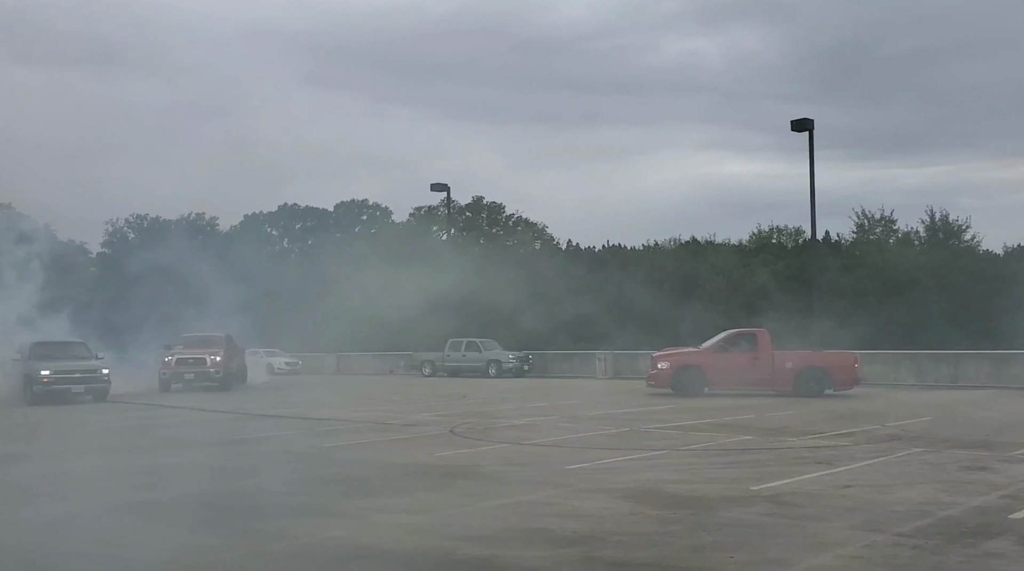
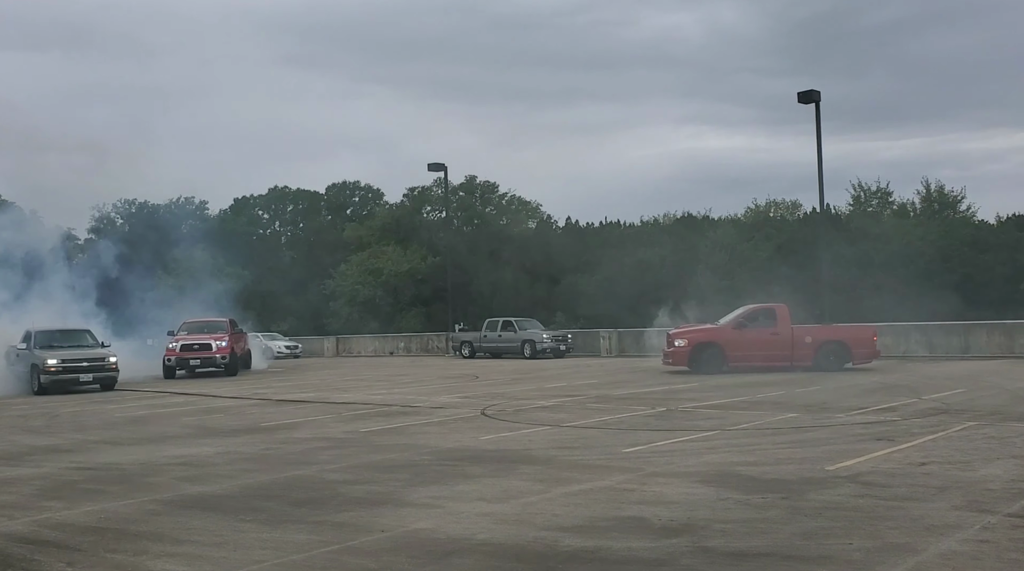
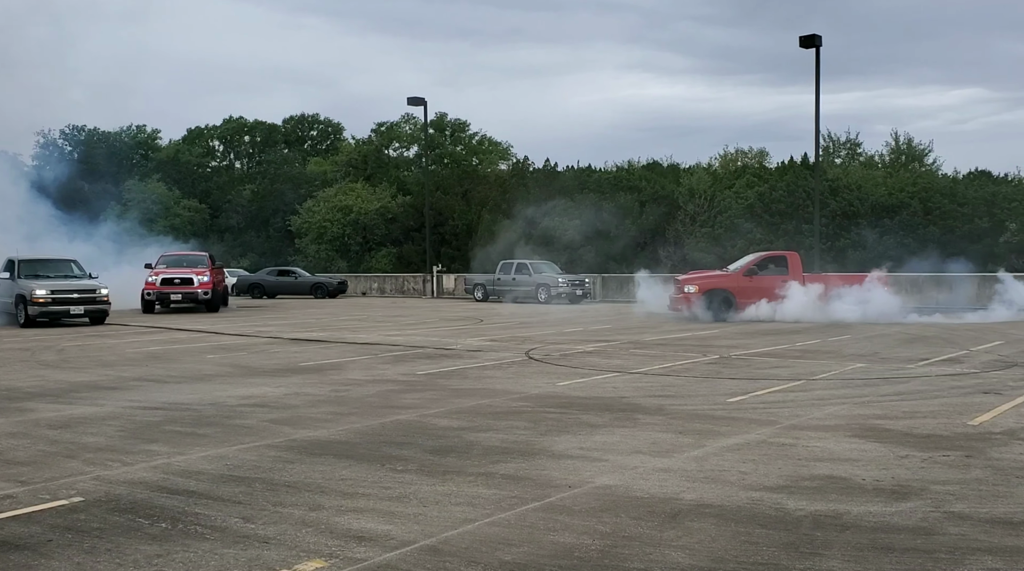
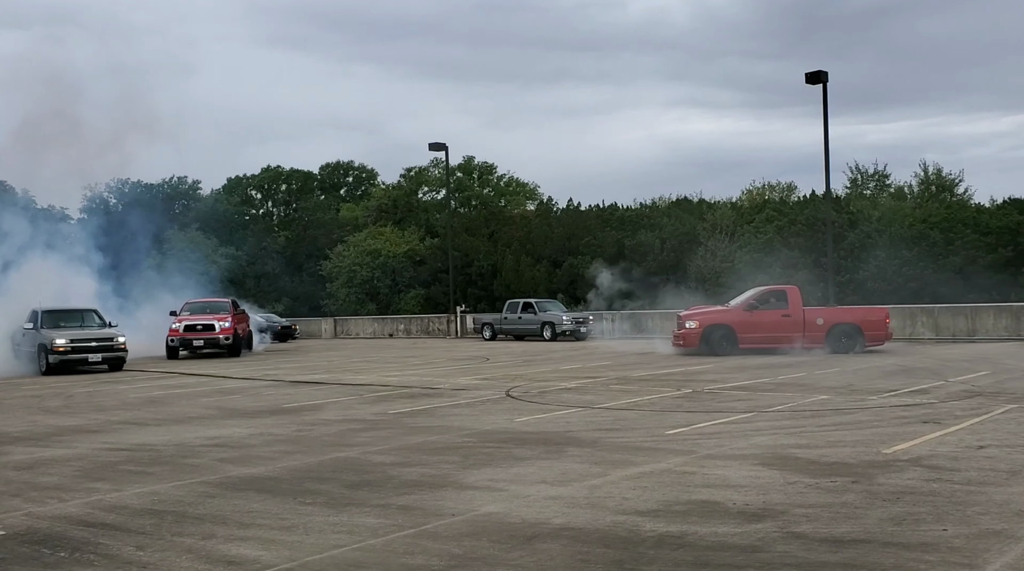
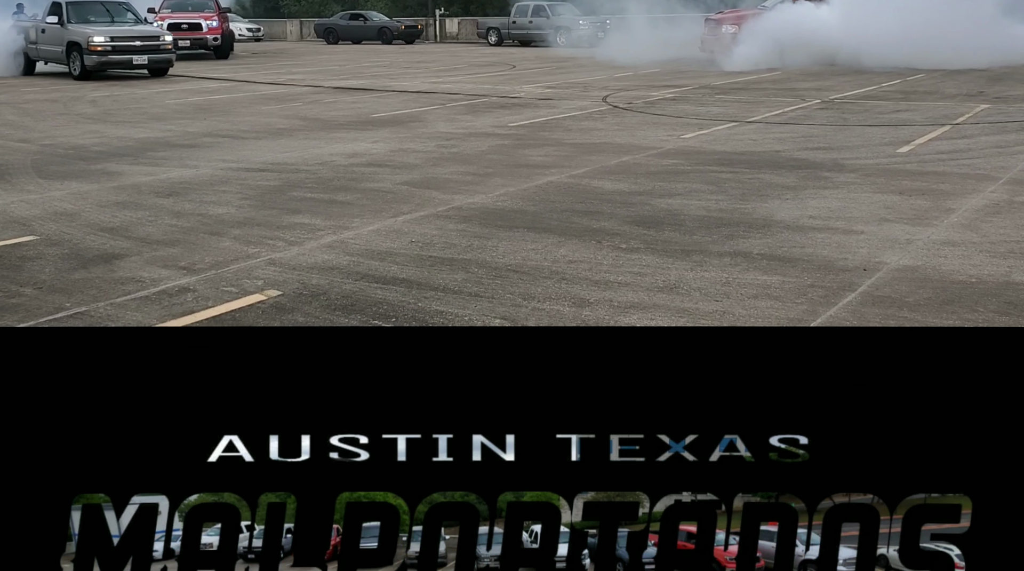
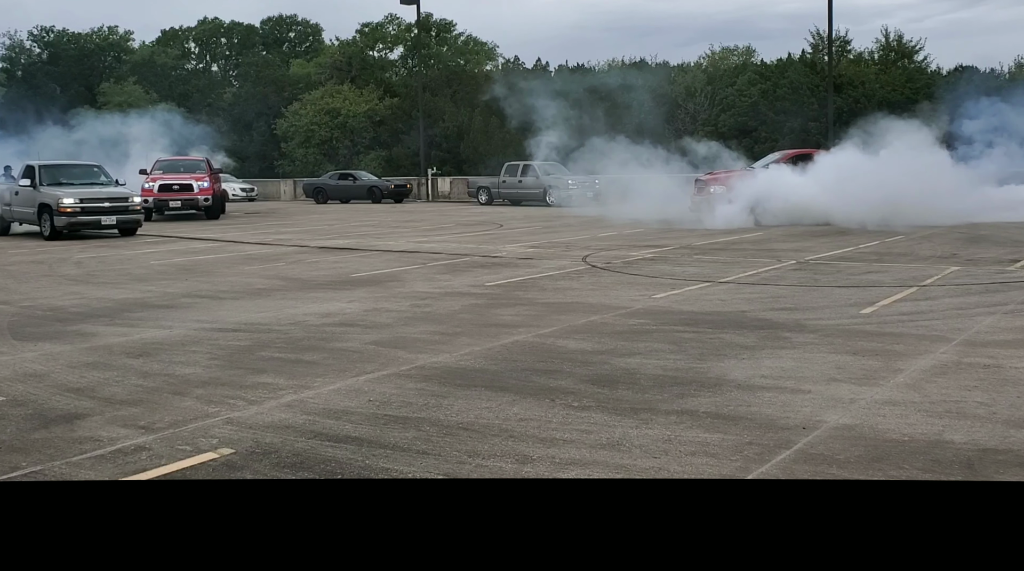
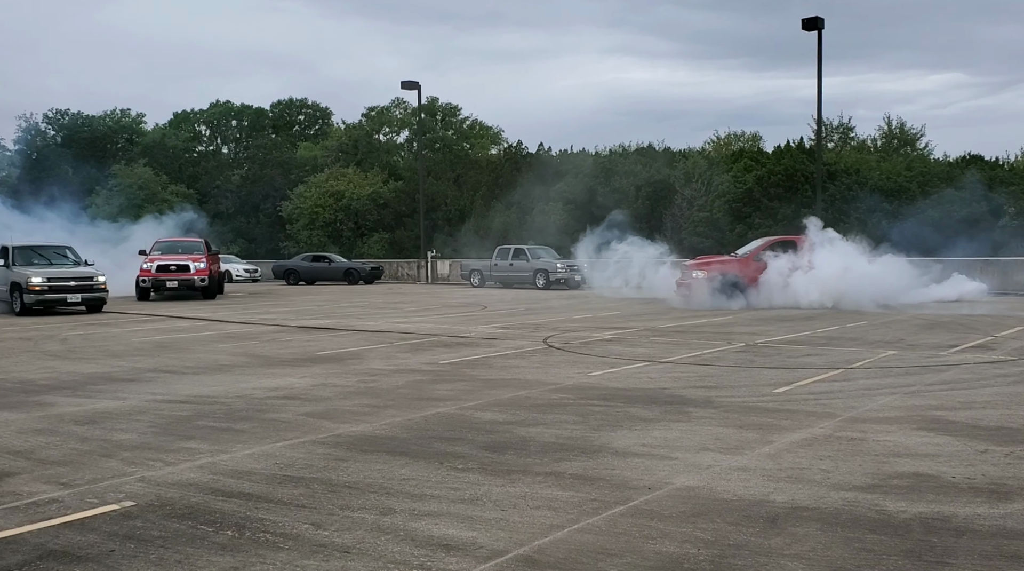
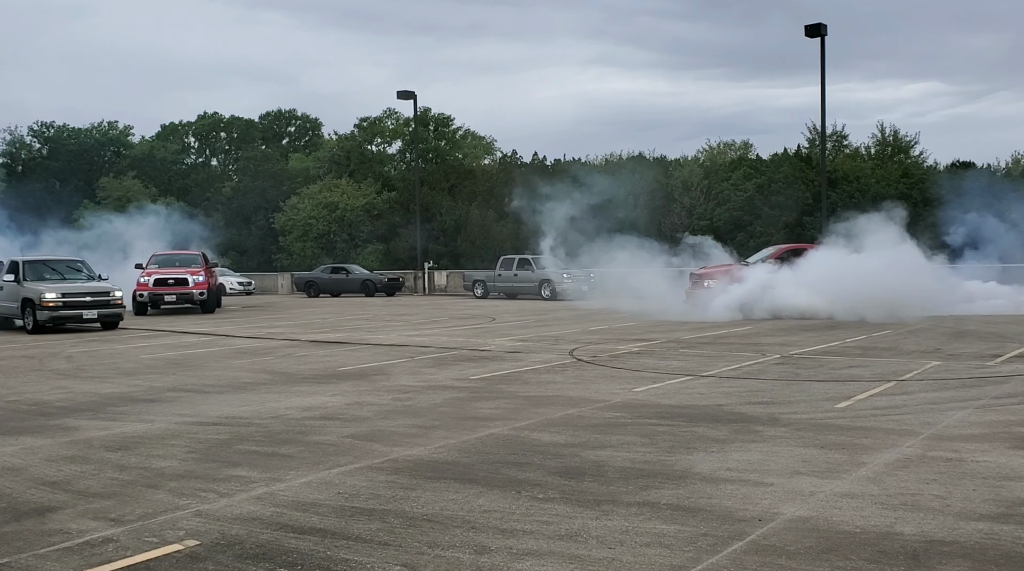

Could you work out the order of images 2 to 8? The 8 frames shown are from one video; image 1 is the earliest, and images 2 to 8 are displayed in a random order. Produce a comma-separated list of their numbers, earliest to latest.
2, 4, 3, 7, 8, 6, 5
